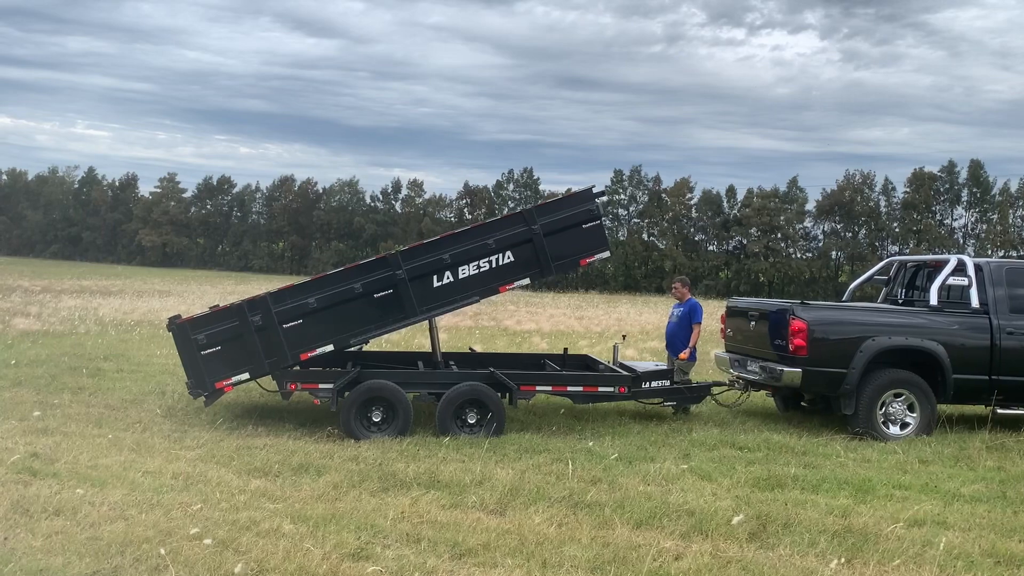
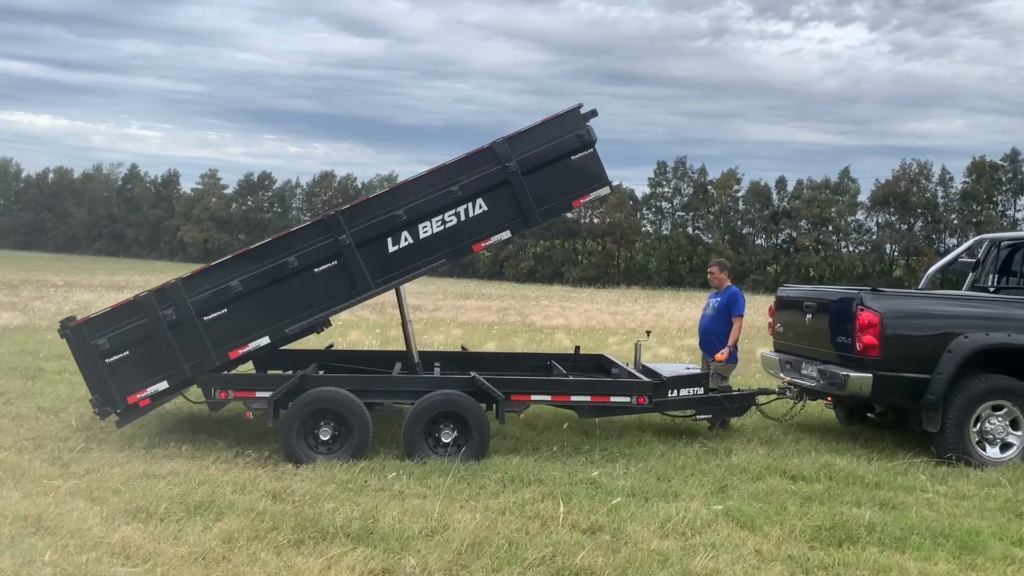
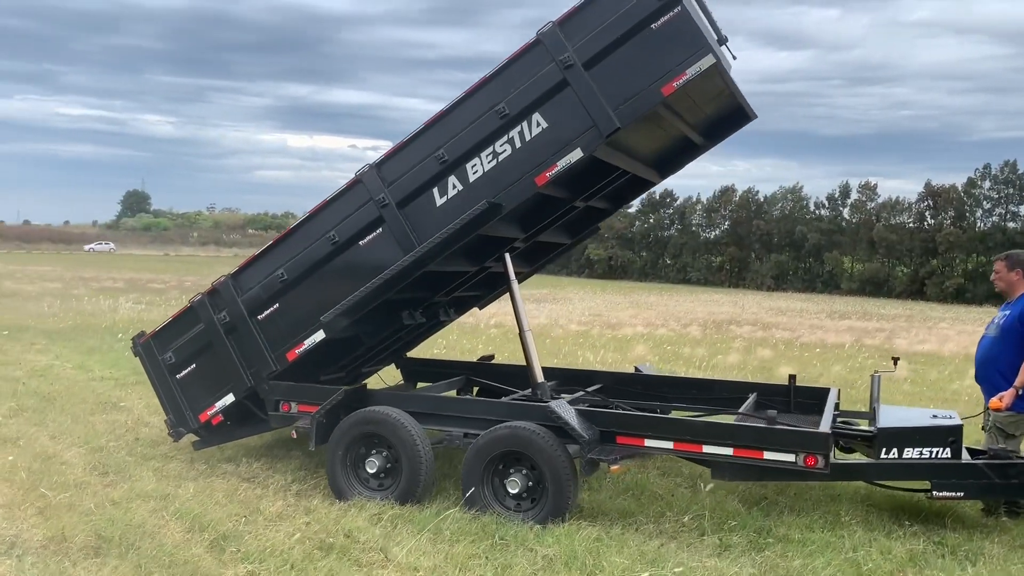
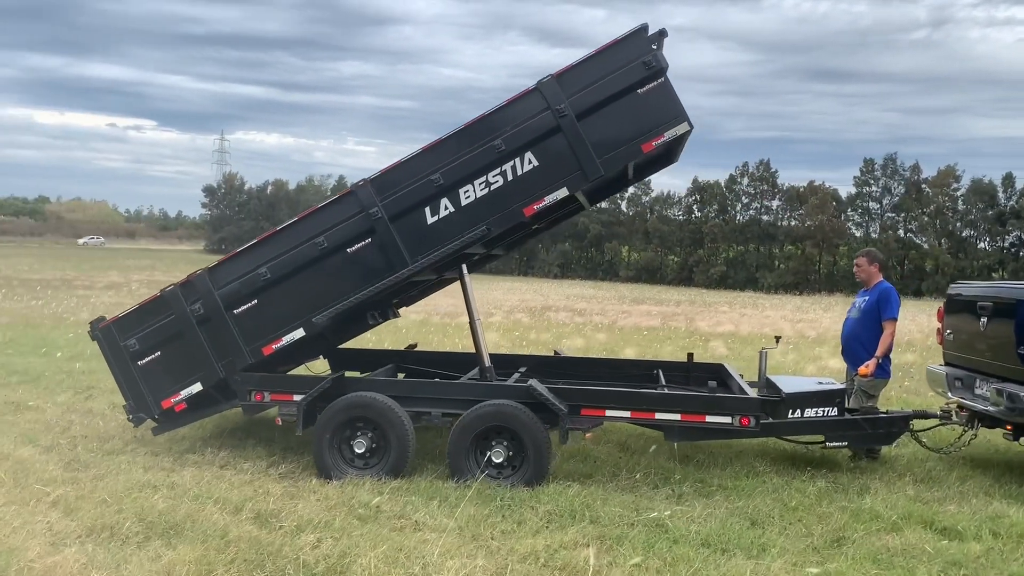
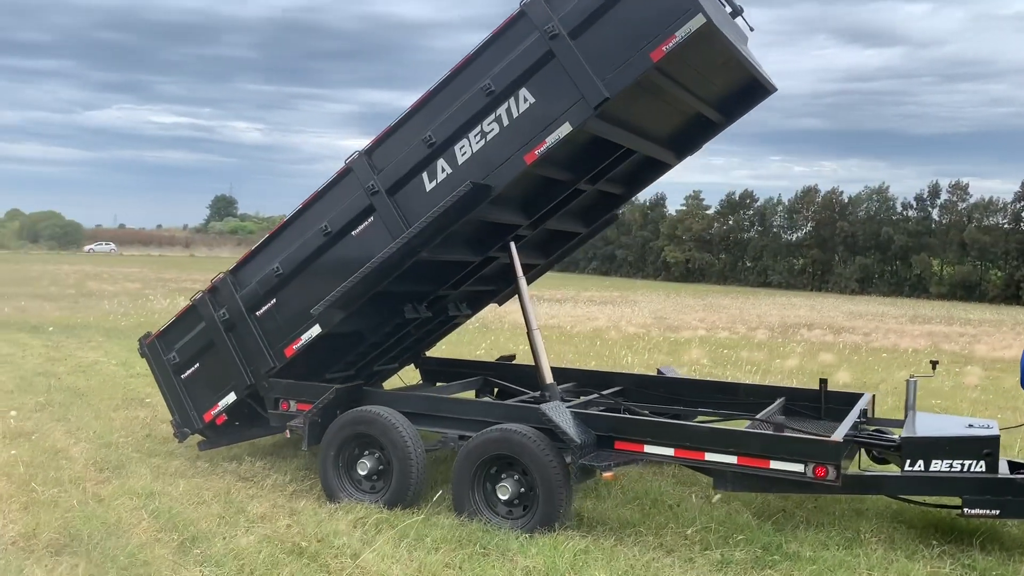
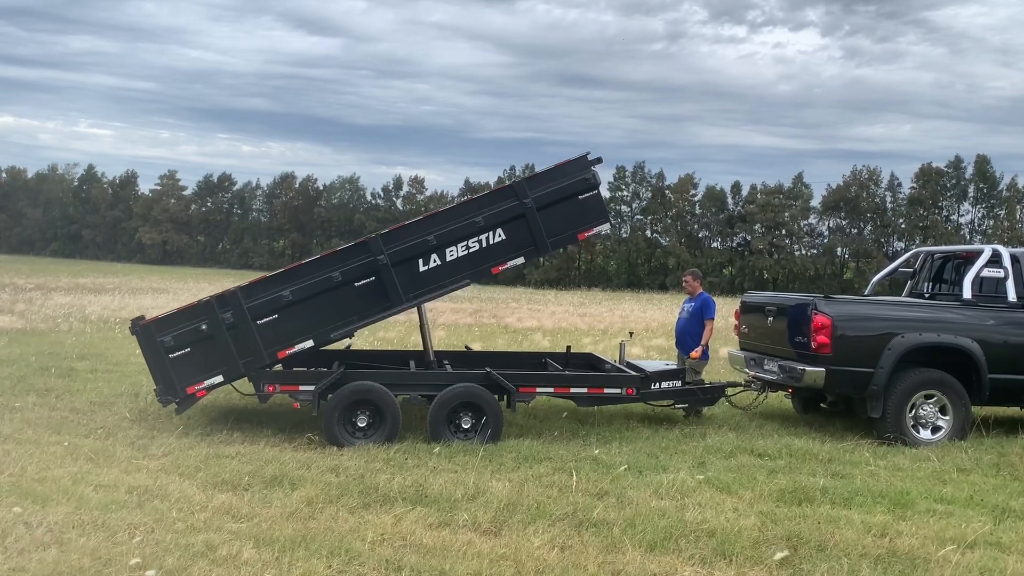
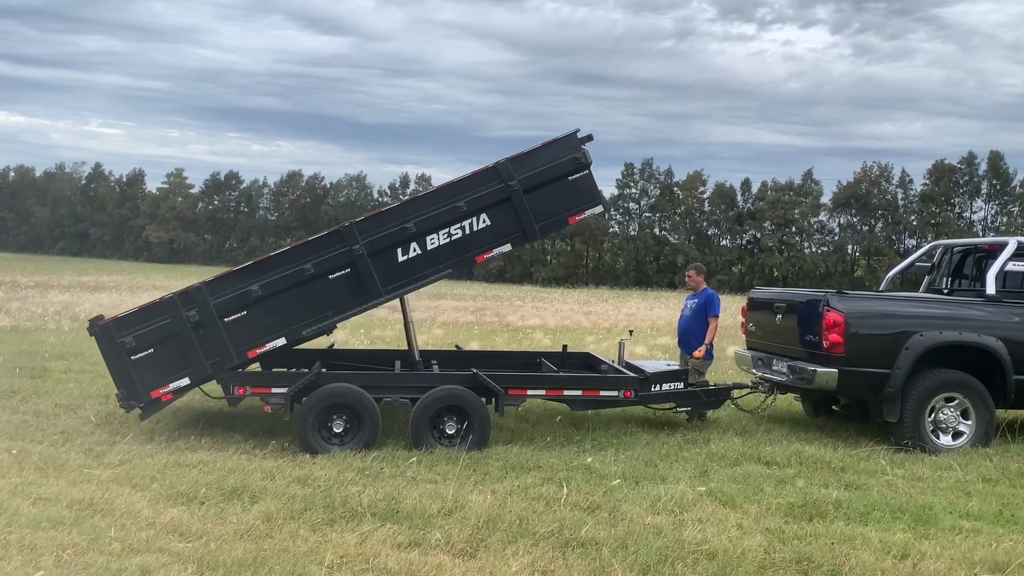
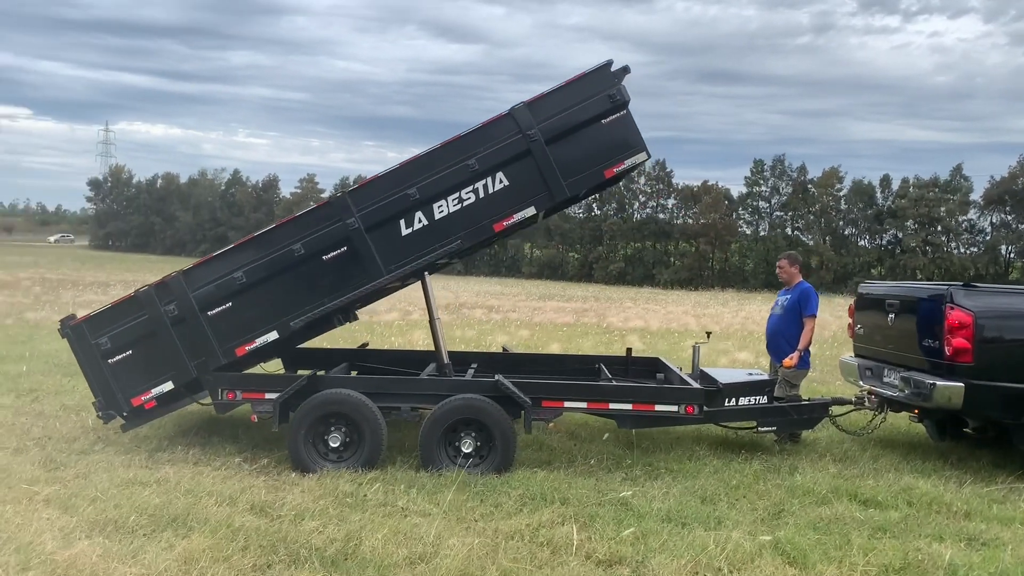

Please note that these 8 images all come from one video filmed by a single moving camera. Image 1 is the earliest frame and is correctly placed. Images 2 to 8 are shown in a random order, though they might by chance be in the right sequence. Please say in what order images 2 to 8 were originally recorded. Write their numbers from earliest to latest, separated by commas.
6, 7, 2, 8, 4, 3, 5
